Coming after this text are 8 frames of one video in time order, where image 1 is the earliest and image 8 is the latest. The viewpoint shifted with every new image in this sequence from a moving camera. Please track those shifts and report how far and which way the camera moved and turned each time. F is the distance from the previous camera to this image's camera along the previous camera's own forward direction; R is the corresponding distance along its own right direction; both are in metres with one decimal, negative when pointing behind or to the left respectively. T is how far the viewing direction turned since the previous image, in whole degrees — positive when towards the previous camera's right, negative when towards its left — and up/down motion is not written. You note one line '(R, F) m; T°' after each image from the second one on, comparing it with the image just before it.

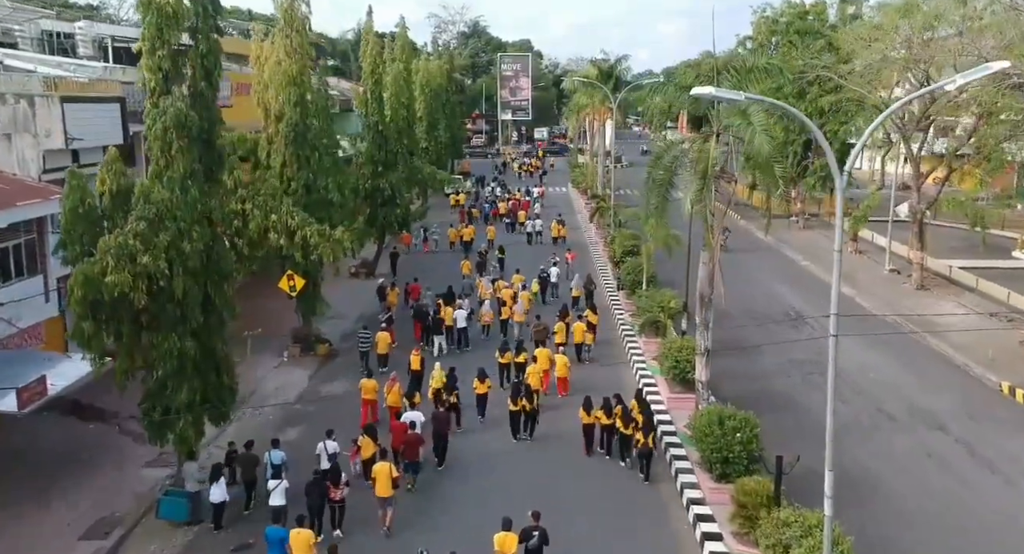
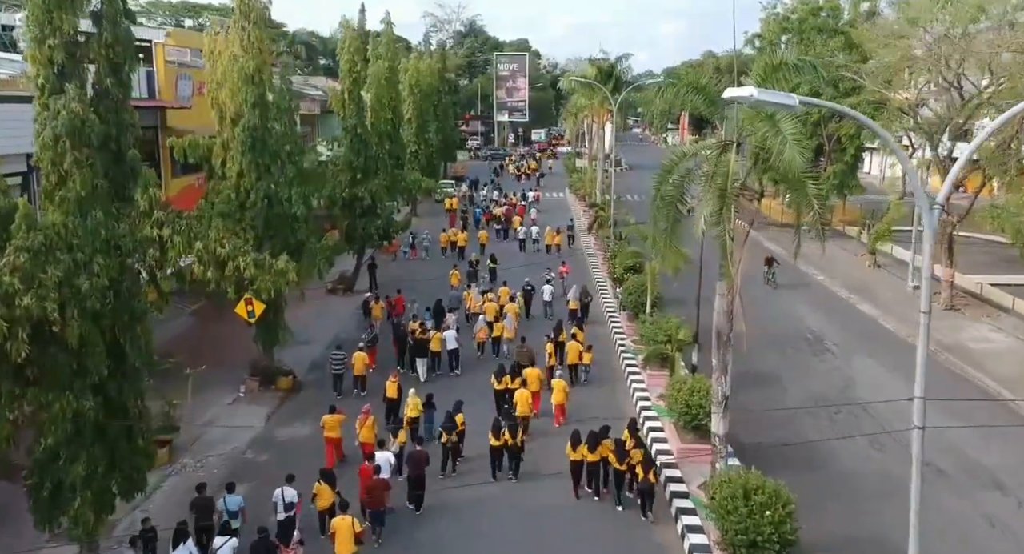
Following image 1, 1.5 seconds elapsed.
(+0.2, +2.5) m; 0°
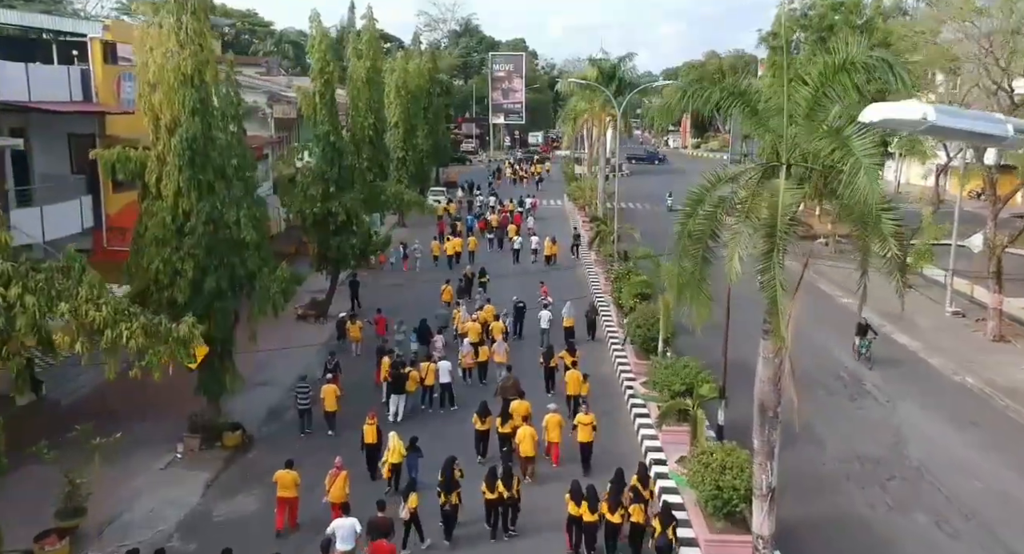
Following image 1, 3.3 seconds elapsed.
(+0.1, +3.0) m; 0°
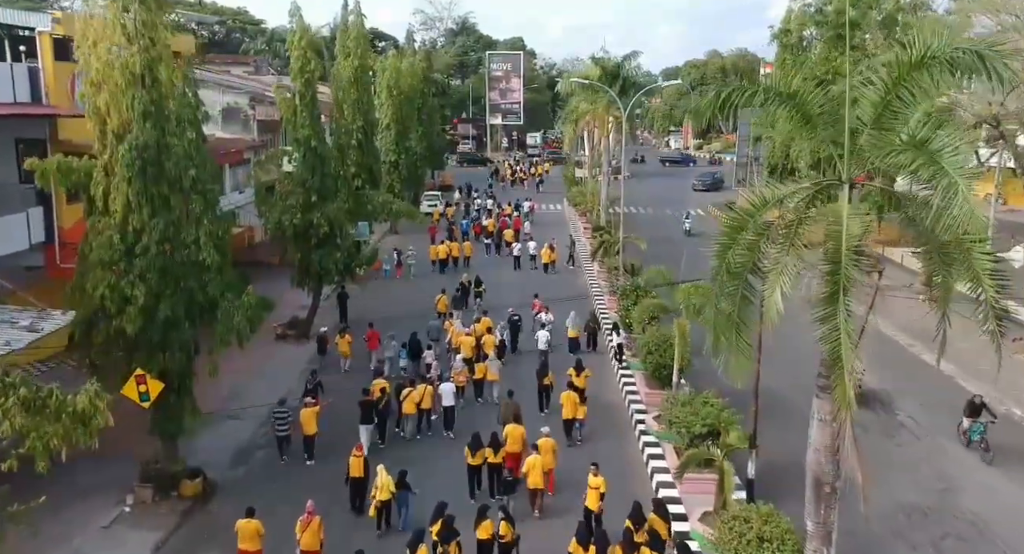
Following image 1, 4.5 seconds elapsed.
(0.0, +2.0) m; 0°
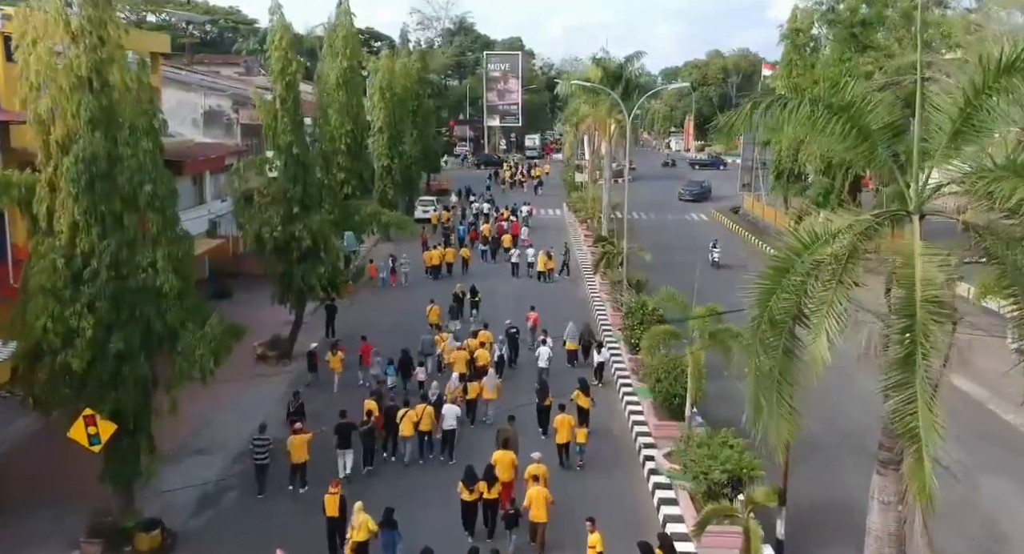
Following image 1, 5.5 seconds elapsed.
(0.0, +1.6) m; 0°
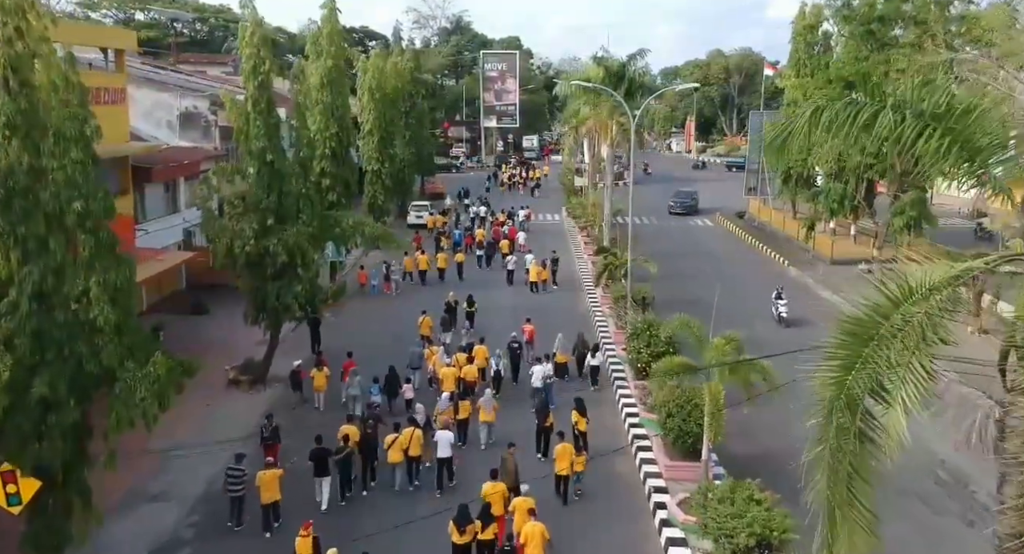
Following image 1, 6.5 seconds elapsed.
(+0.1, +1.8) m; 0°
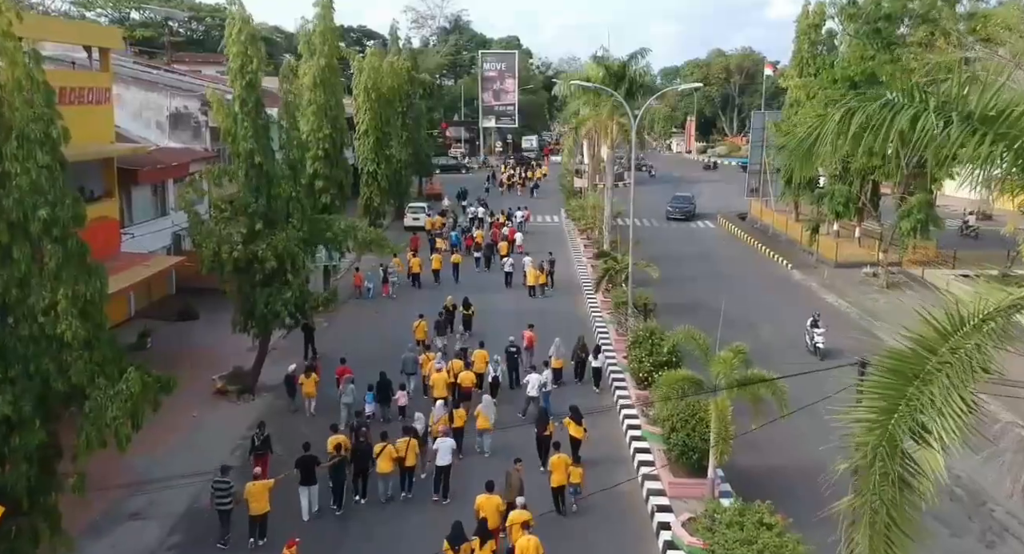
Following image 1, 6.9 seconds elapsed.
(0.0, +0.7) m; 0°
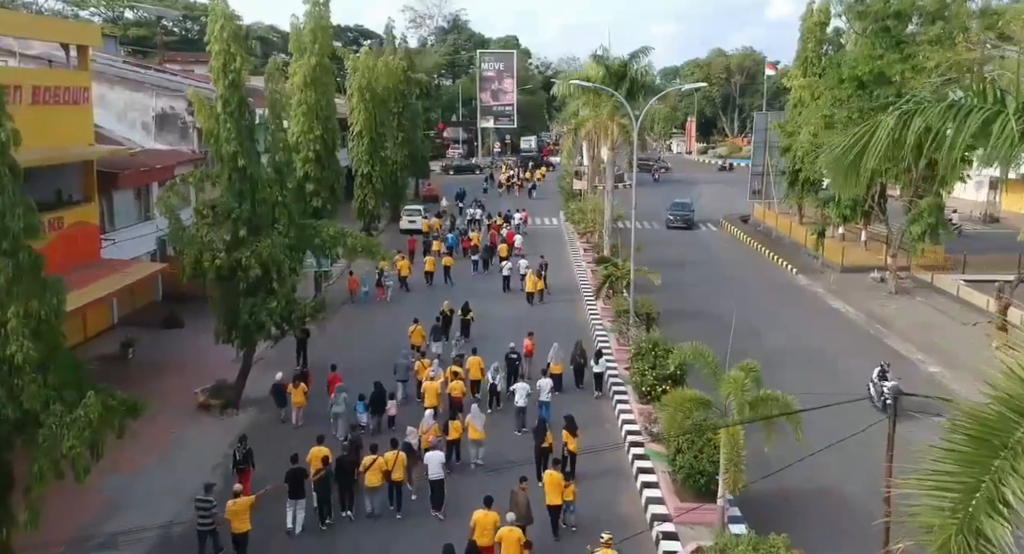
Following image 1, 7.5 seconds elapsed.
(0.0, +0.9) m; 0°
